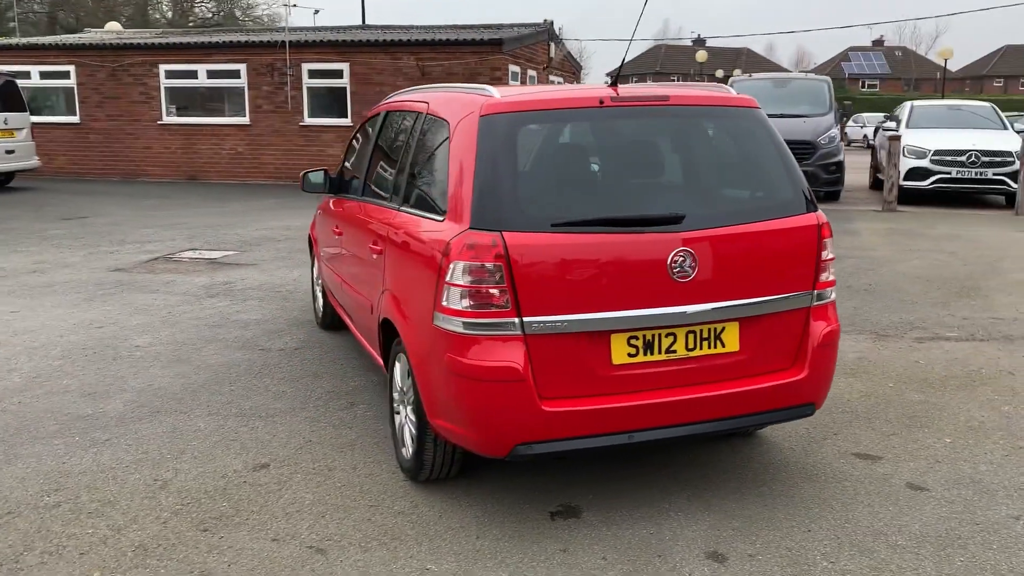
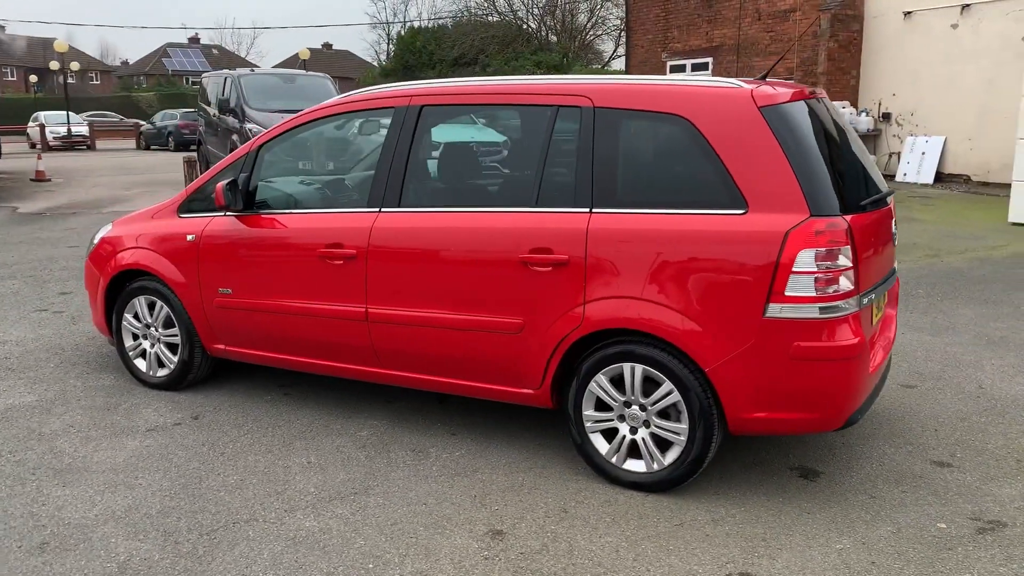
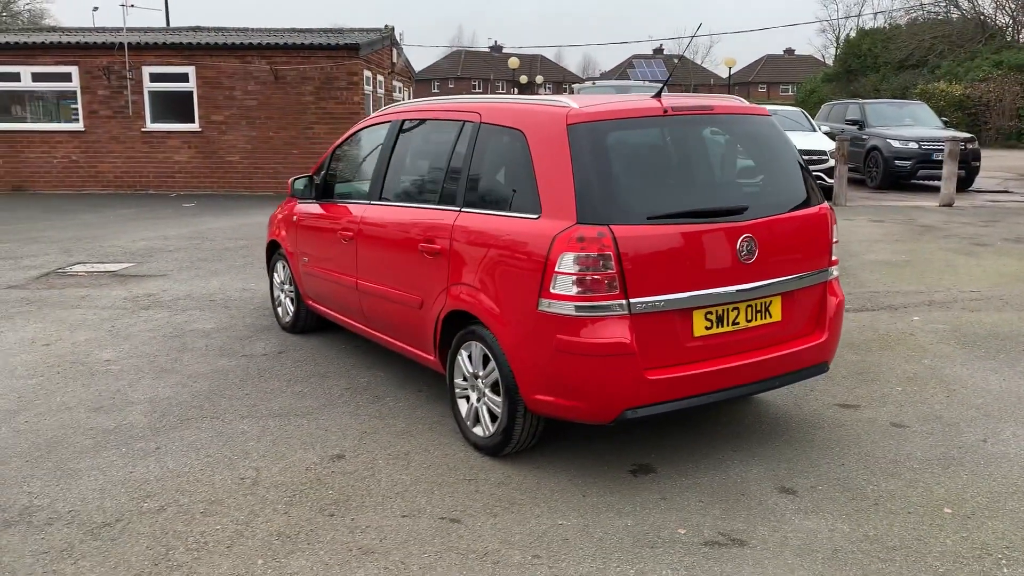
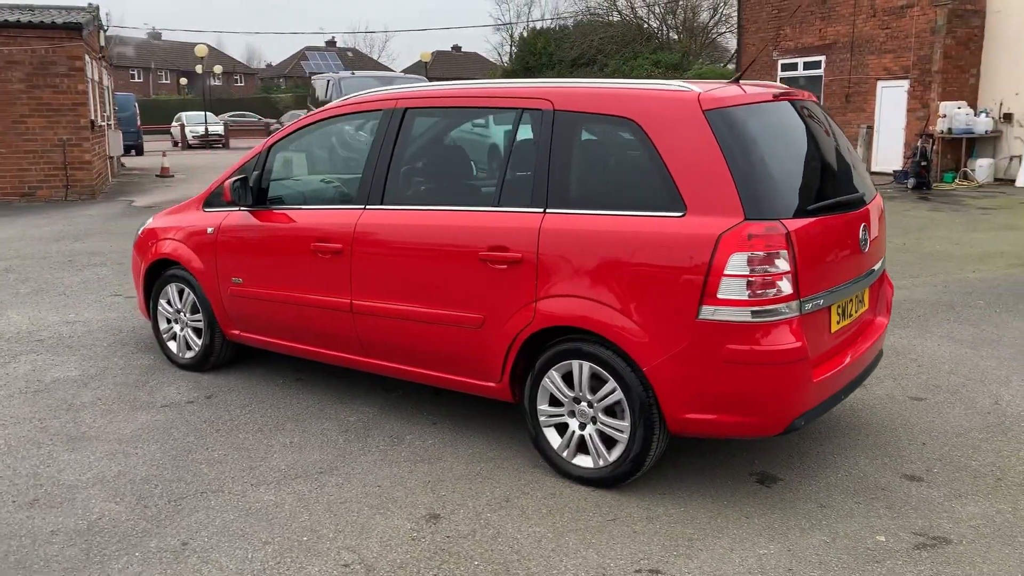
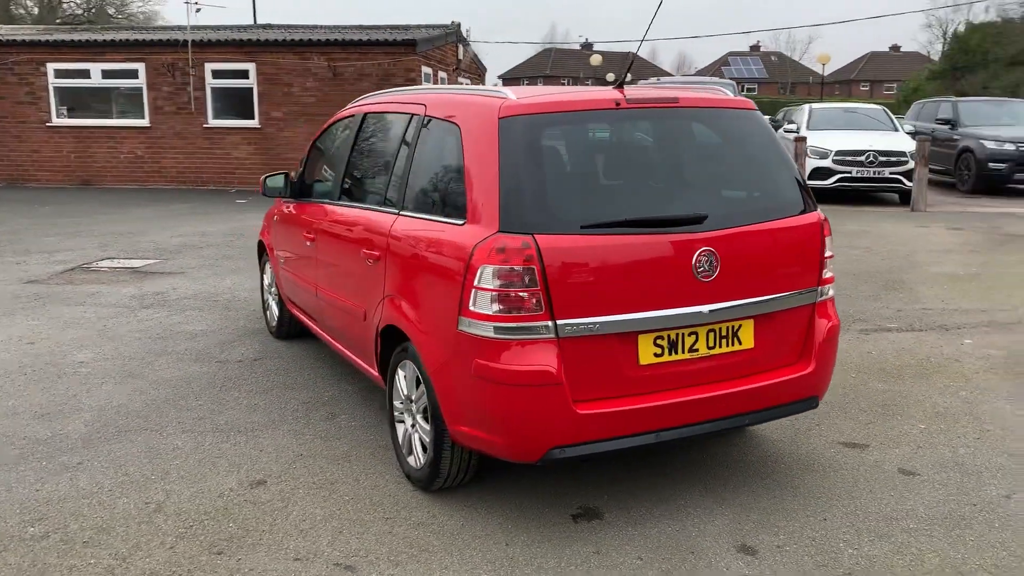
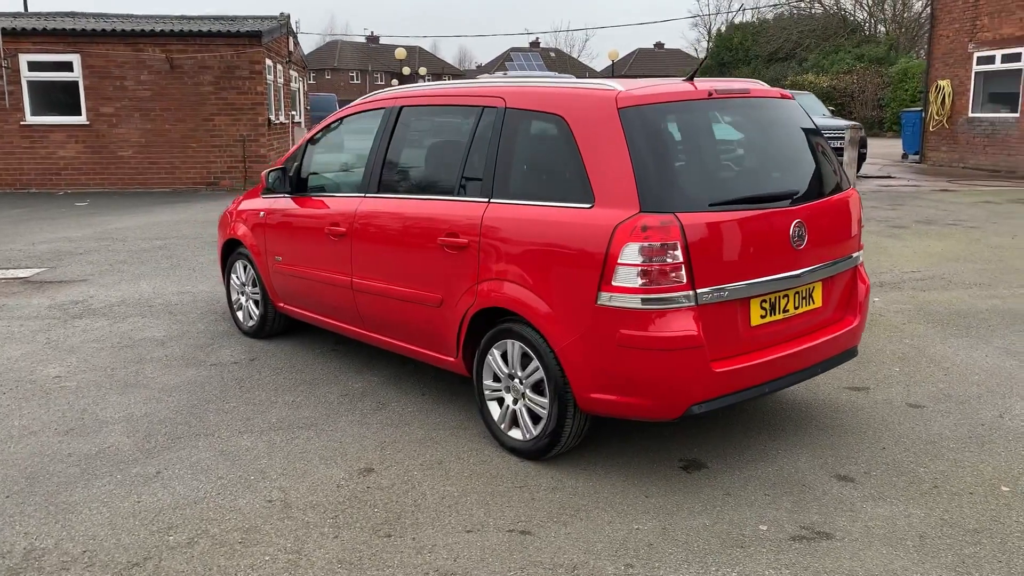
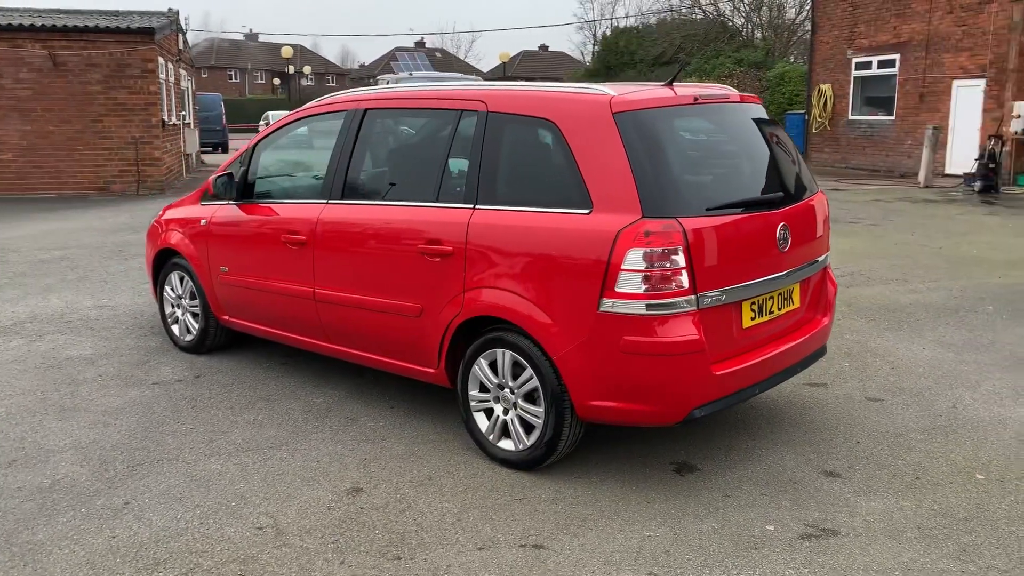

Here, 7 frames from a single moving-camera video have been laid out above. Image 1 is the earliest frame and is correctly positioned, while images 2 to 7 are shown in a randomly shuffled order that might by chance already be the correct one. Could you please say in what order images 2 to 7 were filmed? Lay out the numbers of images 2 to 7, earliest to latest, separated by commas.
5, 3, 6, 7, 4, 2
